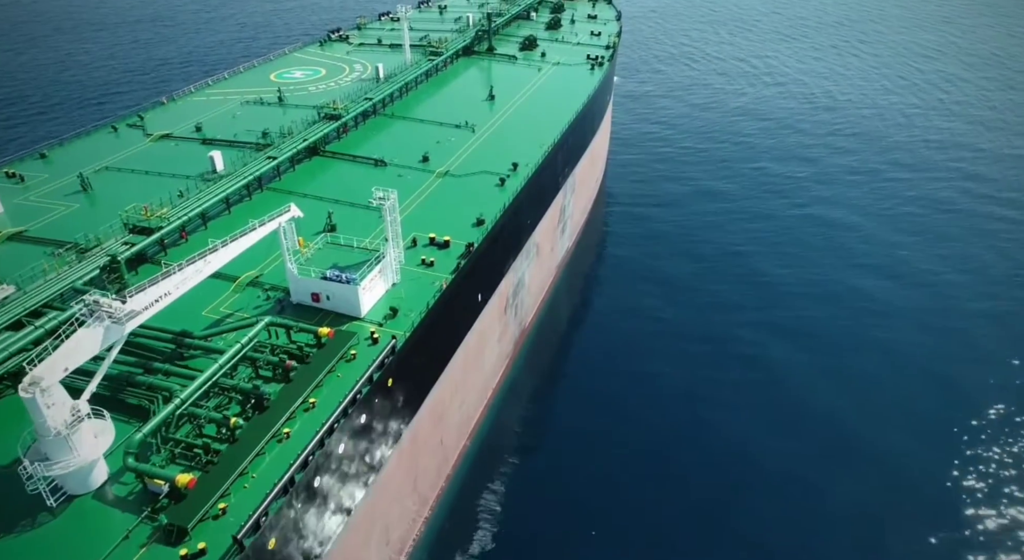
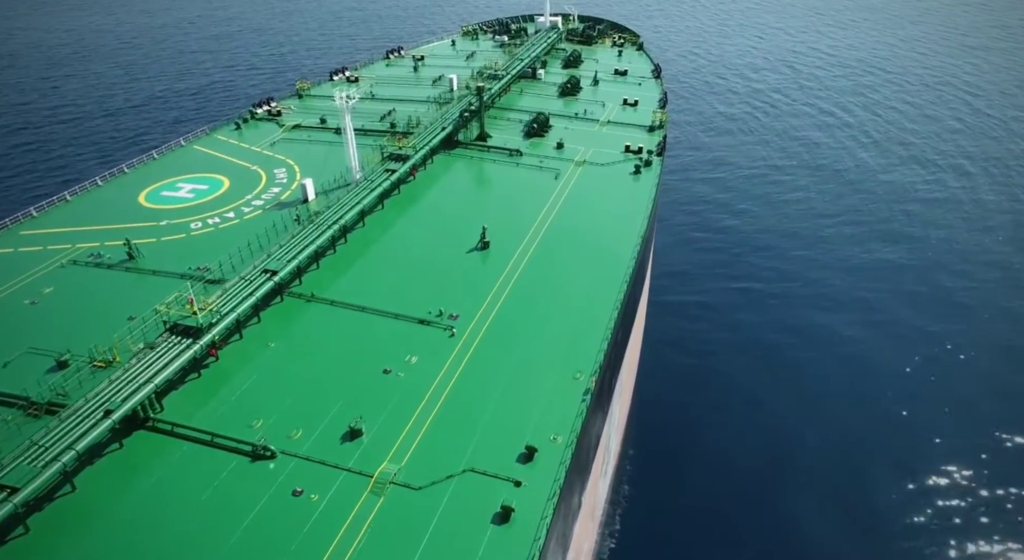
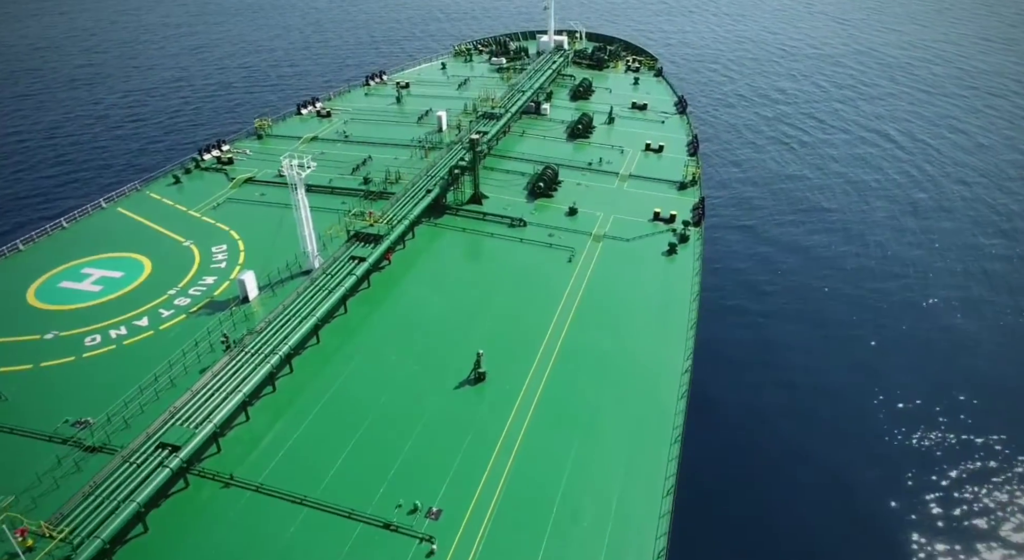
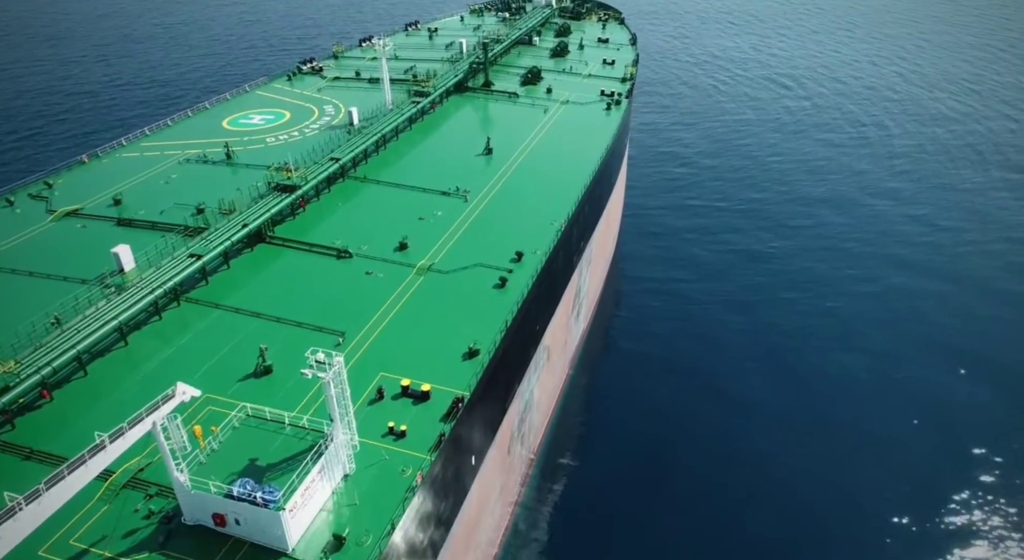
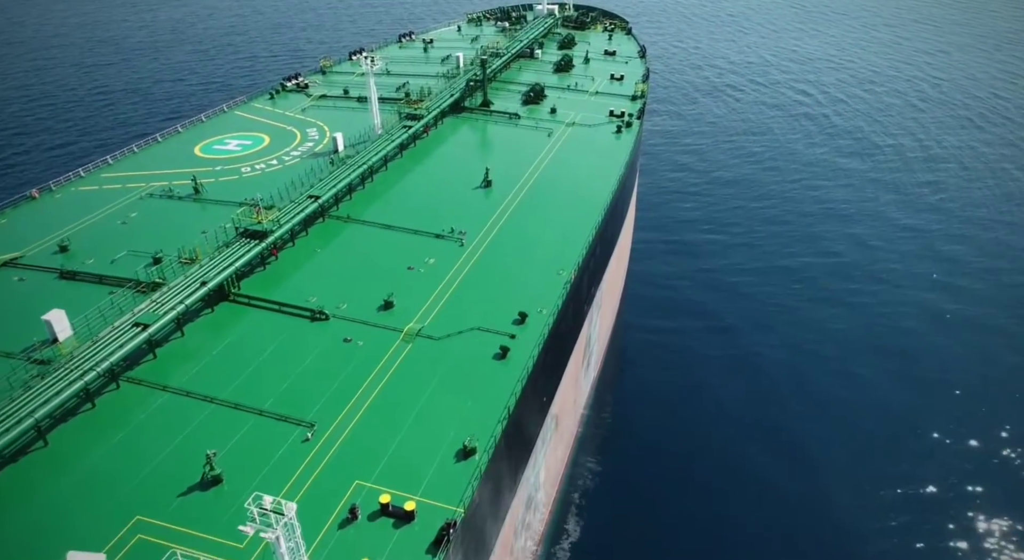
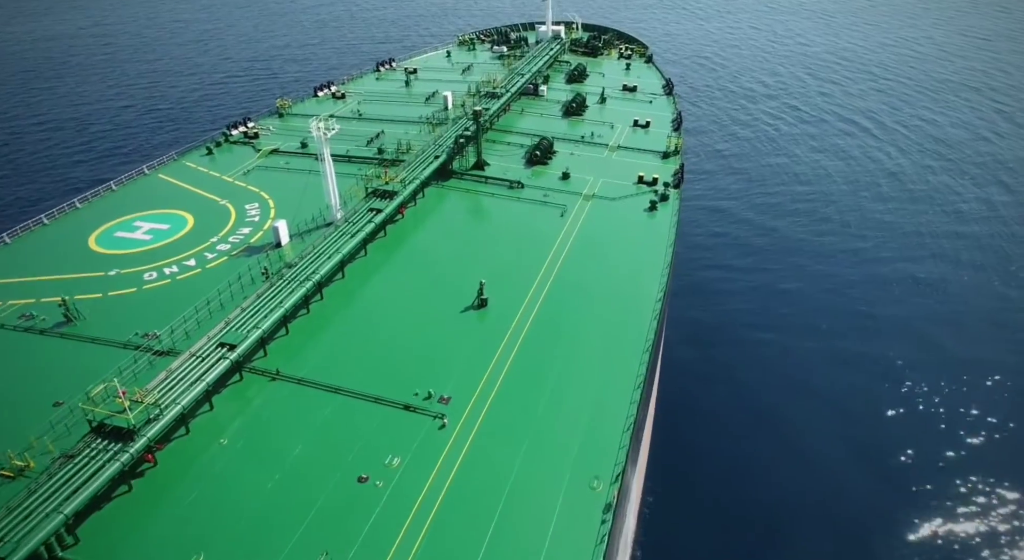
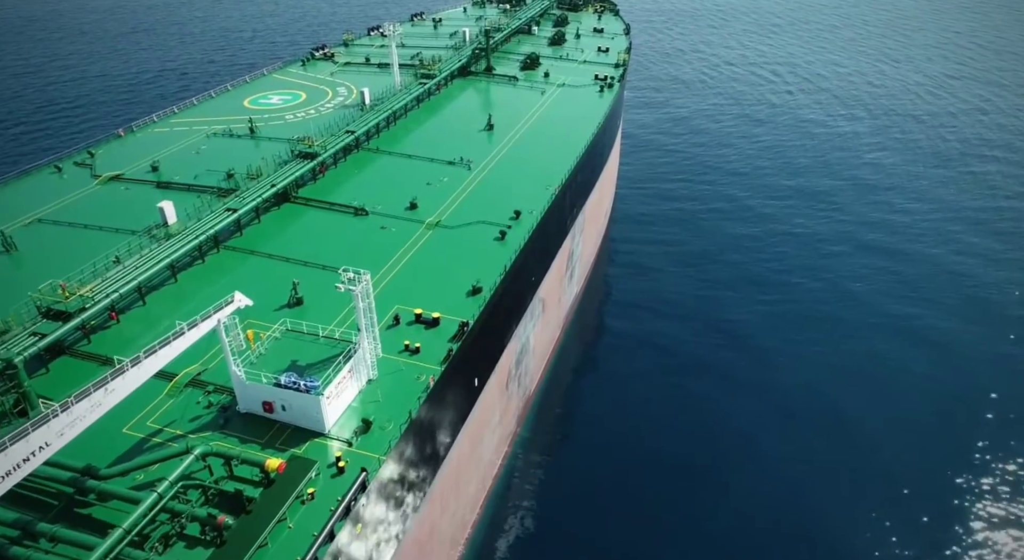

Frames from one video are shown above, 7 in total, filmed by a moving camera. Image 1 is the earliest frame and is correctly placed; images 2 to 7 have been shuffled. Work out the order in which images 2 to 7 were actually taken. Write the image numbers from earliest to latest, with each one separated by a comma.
7, 4, 5, 2, 6, 3
